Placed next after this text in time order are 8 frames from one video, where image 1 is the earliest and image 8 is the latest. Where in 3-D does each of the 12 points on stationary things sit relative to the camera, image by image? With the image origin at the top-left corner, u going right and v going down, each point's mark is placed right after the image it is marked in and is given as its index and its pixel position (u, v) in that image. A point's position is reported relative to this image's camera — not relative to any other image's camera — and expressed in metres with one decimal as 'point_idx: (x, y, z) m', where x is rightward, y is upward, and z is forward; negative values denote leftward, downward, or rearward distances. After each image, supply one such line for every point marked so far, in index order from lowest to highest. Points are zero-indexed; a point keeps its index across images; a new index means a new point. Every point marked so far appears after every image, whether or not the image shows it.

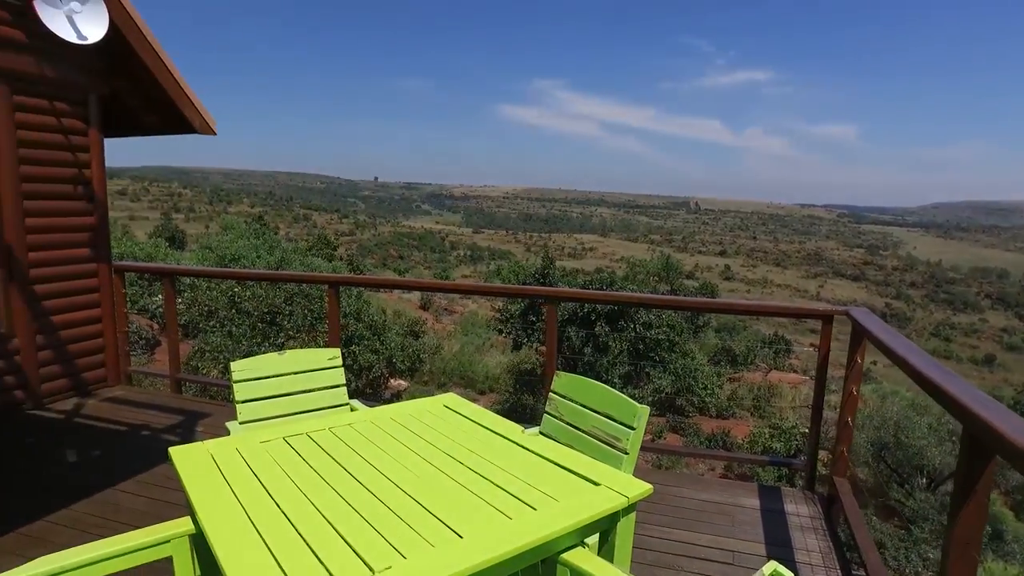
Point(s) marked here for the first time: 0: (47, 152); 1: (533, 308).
0: (-2.8, +0.8, +4.2) m
1: (+0.5, -0.4, +13.7) m
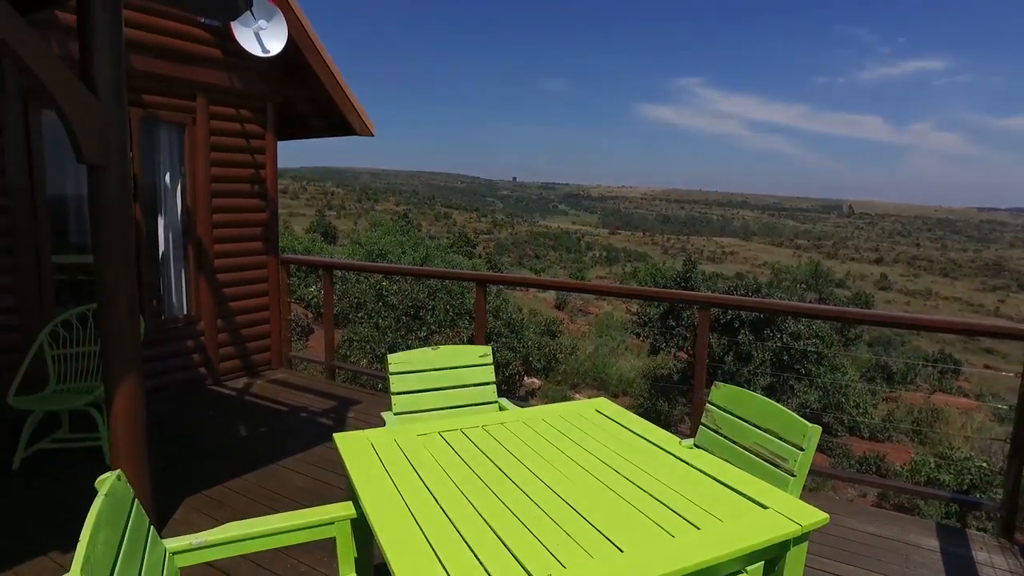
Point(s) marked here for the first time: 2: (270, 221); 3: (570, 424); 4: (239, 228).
0: (-1.9, +0.9, +4.6) m
1: (+3.1, -0.5, +13.3) m
2: (-1.7, +0.5, +4.9) m
3: (+0.2, -0.4, +2.0) m
4: (-1.9, +0.4, +4.7) m
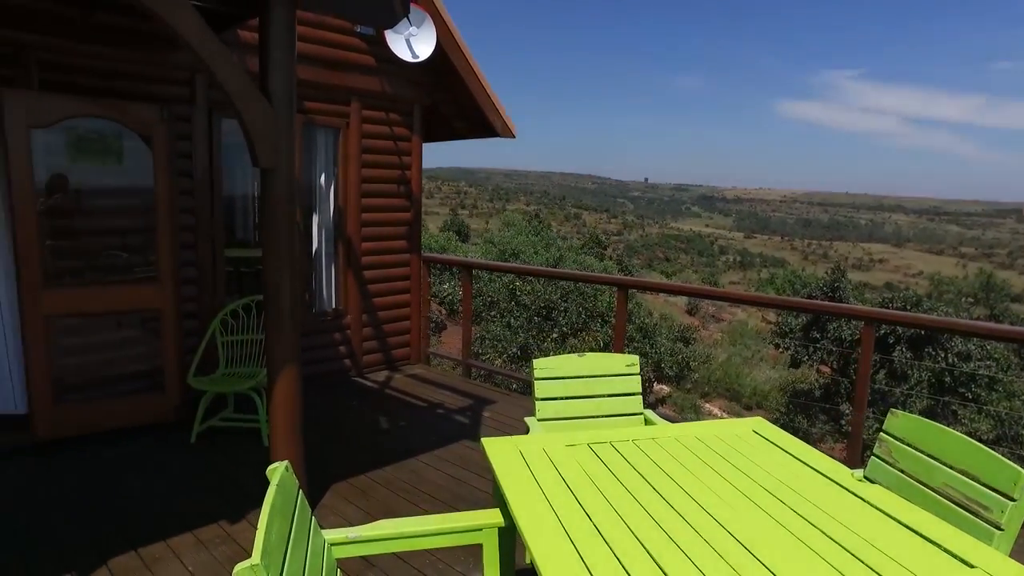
0: (-0.9, +0.9, +4.8) m
1: (+5.5, -0.6, +12.5) m
2: (-0.7, +0.5, +5.1) m
3: (+0.6, -0.4, +1.9) m
4: (-0.9, +0.4, +4.9) m
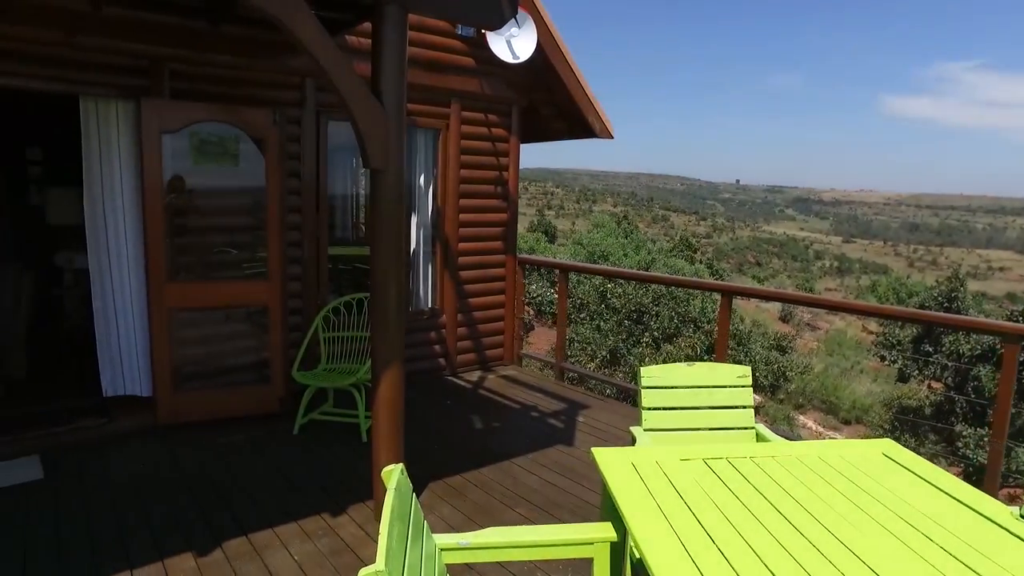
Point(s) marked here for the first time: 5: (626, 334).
0: (-0.2, +0.9, +4.8) m
1: (+7.0, -0.8, +11.7) m
2: (0.0, +0.5, +5.1) m
3: (+0.9, -0.5, +1.8) m
4: (-0.2, +0.4, +5.0) m
5: (+1.8, -0.7, +10.8) m
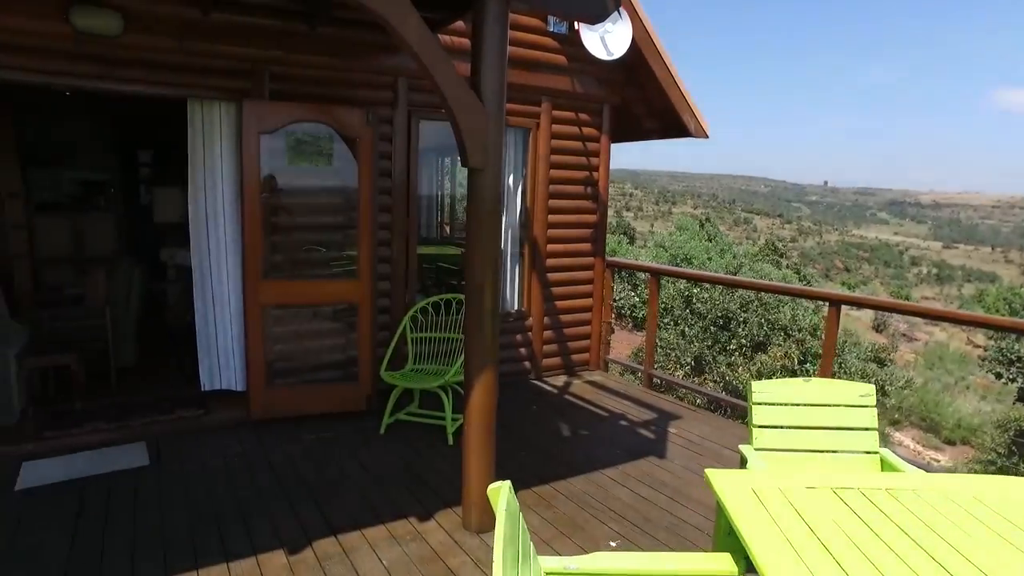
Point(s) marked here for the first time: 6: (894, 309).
0: (+0.4, +0.9, +4.7) m
1: (+8.3, -1.0, +10.7) m
2: (+0.6, +0.5, +5.0) m
3: (+1.1, -0.5, +1.6) m
4: (+0.4, +0.4, +4.8) m
5: (+3.0, -0.8, +10.5) m
6: (+1.9, -0.1, +3.5) m
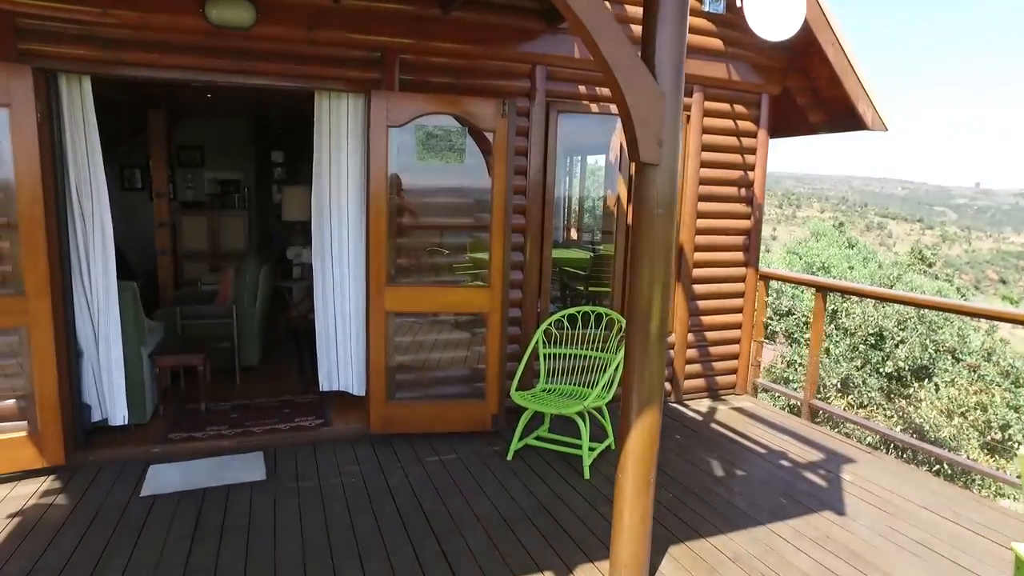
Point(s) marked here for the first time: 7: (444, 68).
0: (+1.3, +0.8, +4.2) m
1: (+10.0, -1.3, +8.9) m
2: (+1.5, +0.4, +4.4) m
3: (+1.5, -0.6, +0.9) m
4: (+1.3, +0.3, +4.3) m
5: (+4.7, -1.0, +9.5) m
6: (+2.6, -0.2, +2.7) m
7: (-0.3, +1.1, +3.5) m
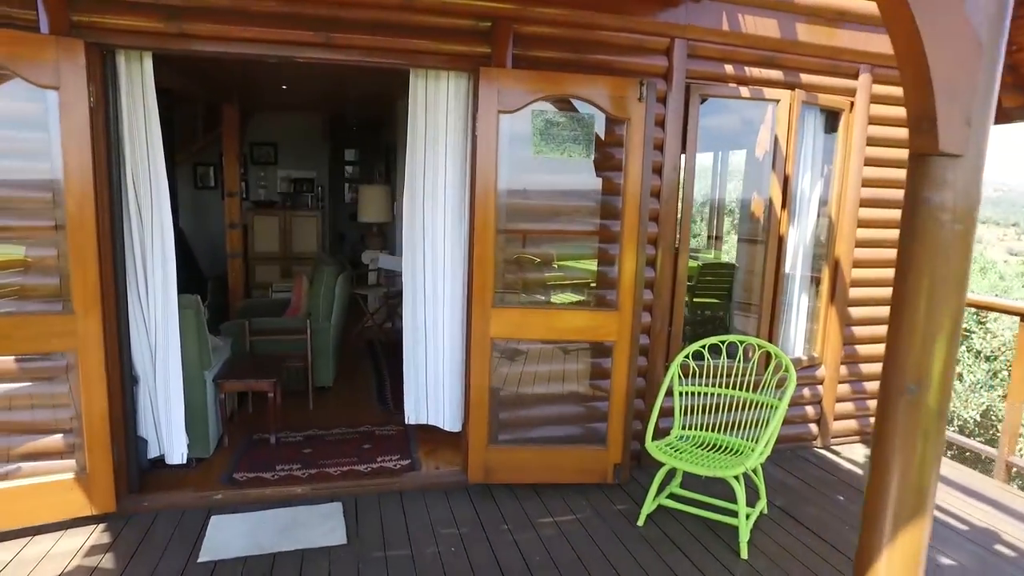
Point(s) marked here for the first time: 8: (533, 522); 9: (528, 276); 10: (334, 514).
0: (+1.9, +0.7, +3.4) m
1: (+10.9, -1.6, +7.3) m
2: (+2.1, +0.2, +3.6) m
3: (+1.8, -0.7, +0.2) m
4: (+1.9, +0.2, +3.5) m
5: (+5.7, -1.2, +8.4) m
6: (+3.0, -0.4, +1.9) m
7: (+0.2, +1.0, +2.9) m
8: (+0.1, -0.9, +2.7) m
9: (+0.1, 0.0, +2.9) m
10: (-0.7, -0.9, +2.7) m
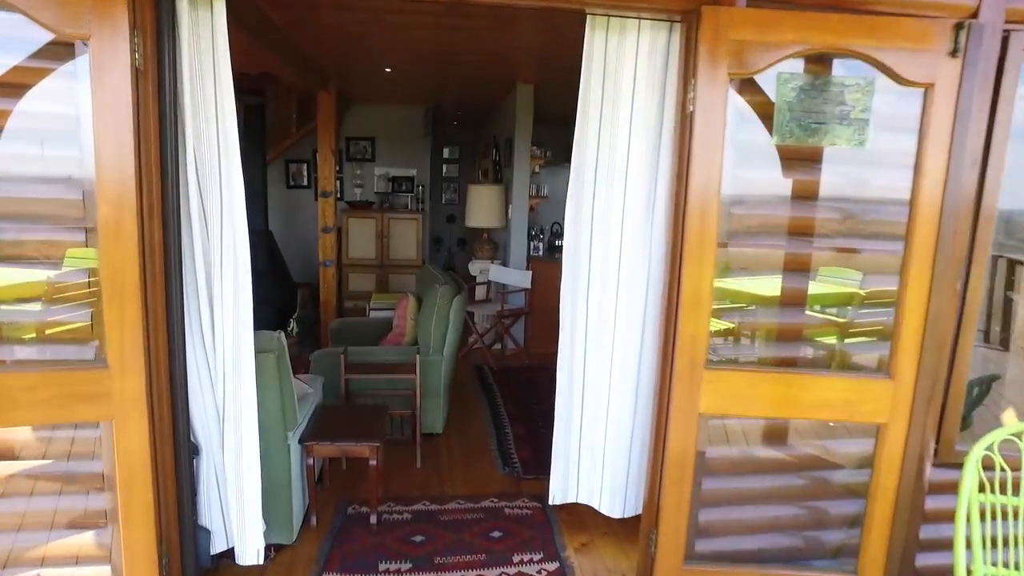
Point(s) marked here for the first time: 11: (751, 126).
0: (+2.5, +0.5, +2.3) m
1: (+11.9, -2.0, +5.1) m
2: (+2.8, +0.1, +2.4) m
3: (+2.0, -0.9, -1.0) m
4: (+2.6, 0.0, +2.4) m
5: (+6.9, -1.4, +6.7) m
6: (+3.5, -0.6, +0.6) m
7: (+0.9, +0.9, +1.9) m
8: (+0.6, -1.1, +1.8) m
9: (+0.7, -0.1, +1.9) m
10: (-0.1, -1.0, +1.9) m
11: (+0.6, +0.4, +1.9) m
